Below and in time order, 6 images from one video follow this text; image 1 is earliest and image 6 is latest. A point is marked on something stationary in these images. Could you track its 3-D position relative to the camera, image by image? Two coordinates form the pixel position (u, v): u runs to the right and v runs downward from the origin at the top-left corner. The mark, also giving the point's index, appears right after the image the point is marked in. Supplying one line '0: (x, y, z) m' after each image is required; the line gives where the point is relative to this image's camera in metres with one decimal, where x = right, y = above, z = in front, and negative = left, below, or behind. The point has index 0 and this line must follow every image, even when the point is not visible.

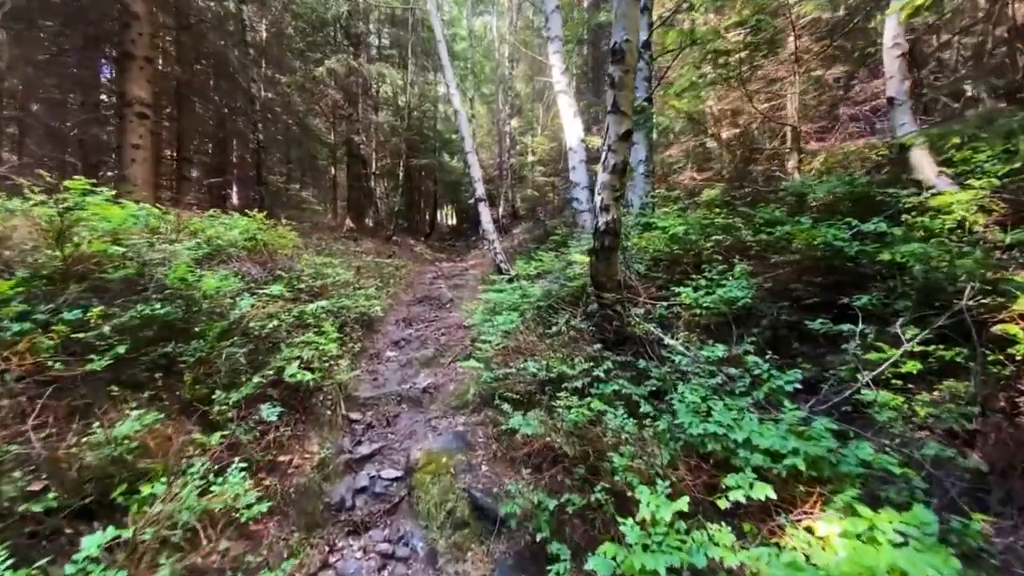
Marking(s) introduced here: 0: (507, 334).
0: (-0.1, -0.6, +7.1) m
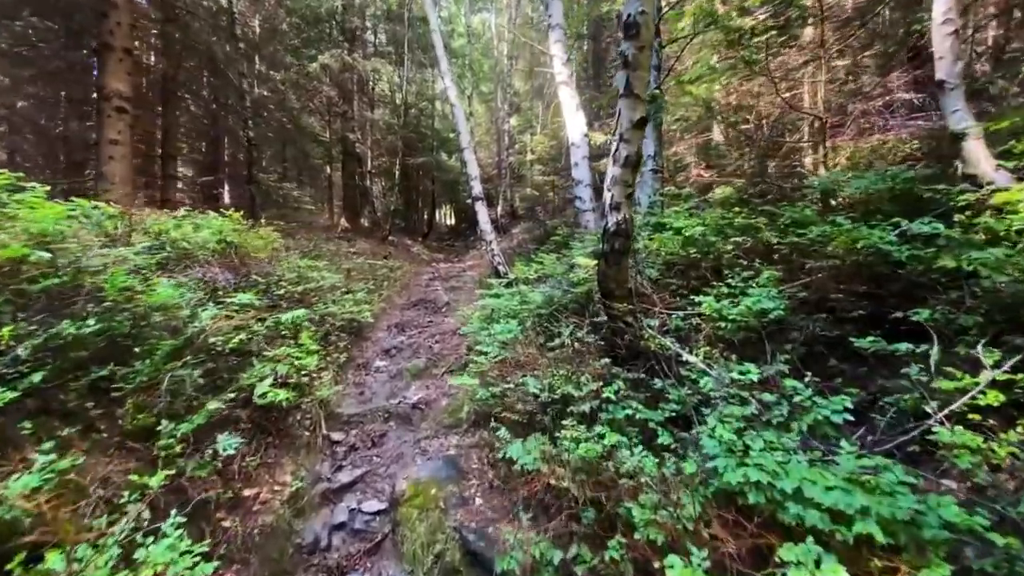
0: (-0.1, -0.6, +6.5) m
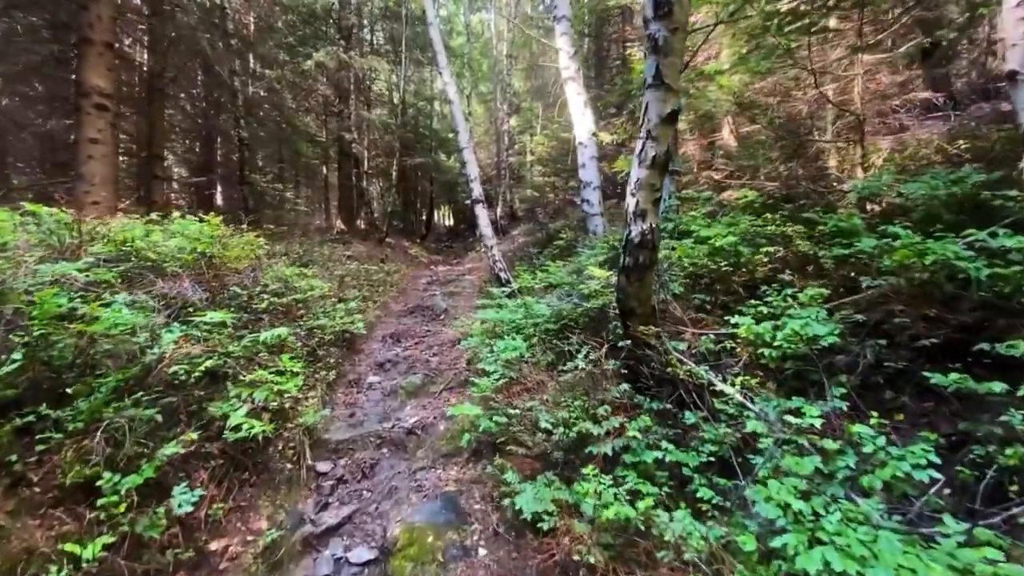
0: (0.0, -0.8, +5.8) m
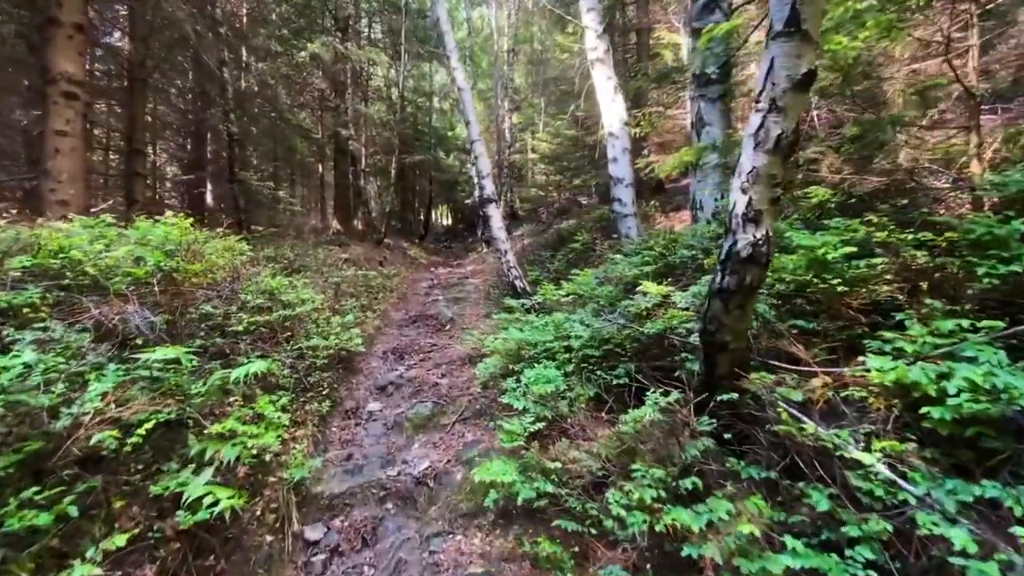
0: (+0.3, -1.0, +4.7) m
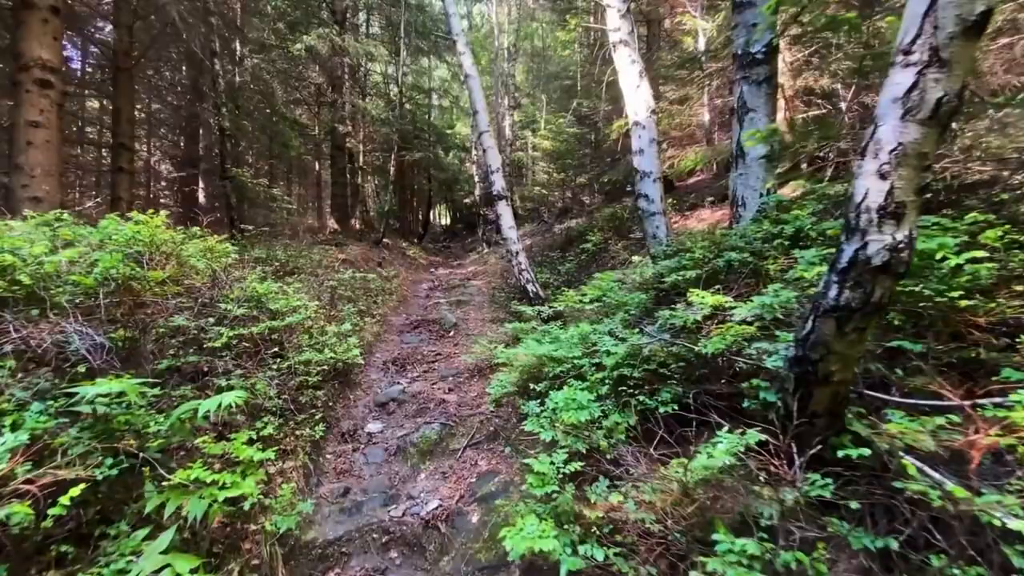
0: (+0.5, -1.0, +4.0) m
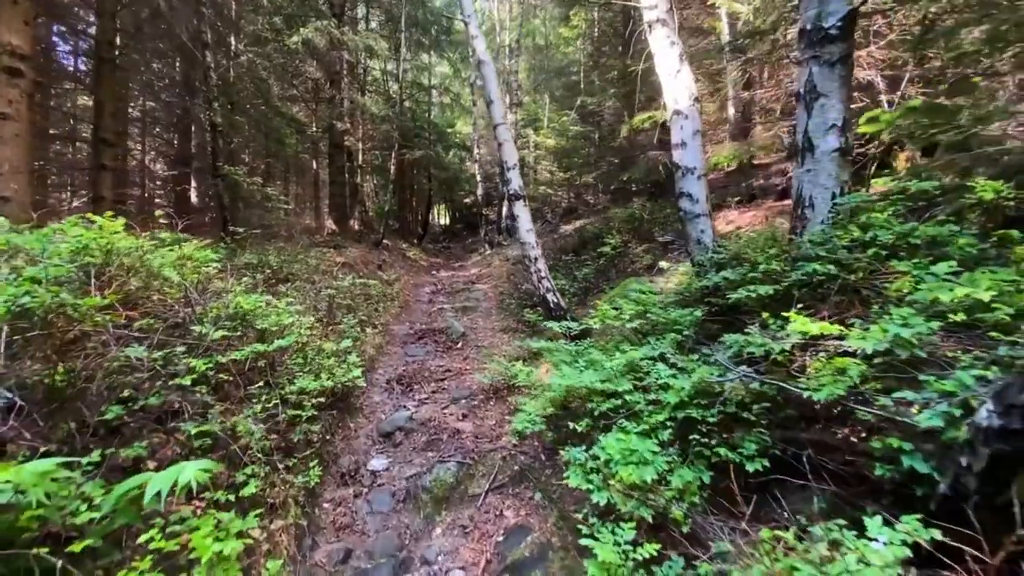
0: (+0.7, -1.2, +3.1) m
